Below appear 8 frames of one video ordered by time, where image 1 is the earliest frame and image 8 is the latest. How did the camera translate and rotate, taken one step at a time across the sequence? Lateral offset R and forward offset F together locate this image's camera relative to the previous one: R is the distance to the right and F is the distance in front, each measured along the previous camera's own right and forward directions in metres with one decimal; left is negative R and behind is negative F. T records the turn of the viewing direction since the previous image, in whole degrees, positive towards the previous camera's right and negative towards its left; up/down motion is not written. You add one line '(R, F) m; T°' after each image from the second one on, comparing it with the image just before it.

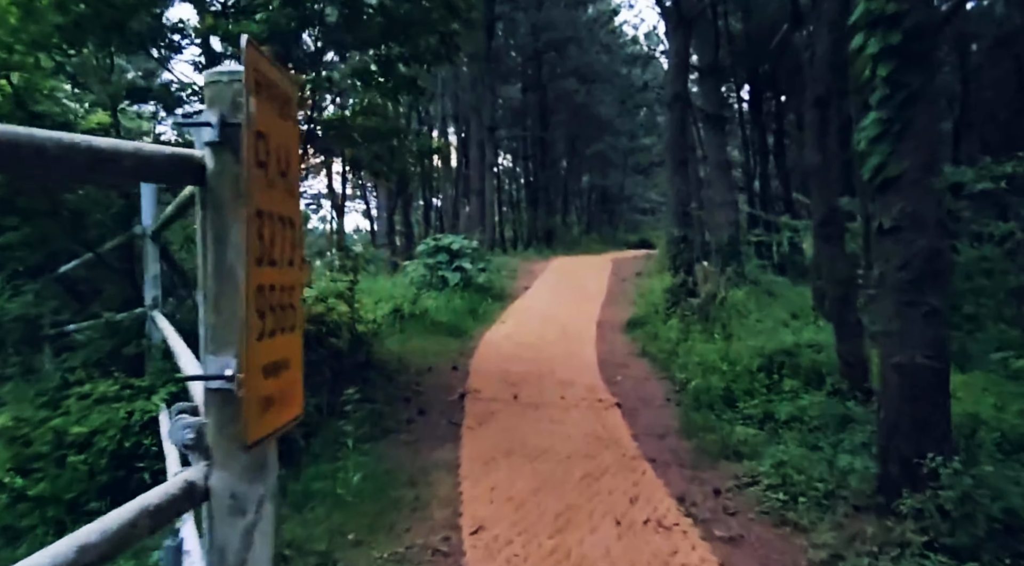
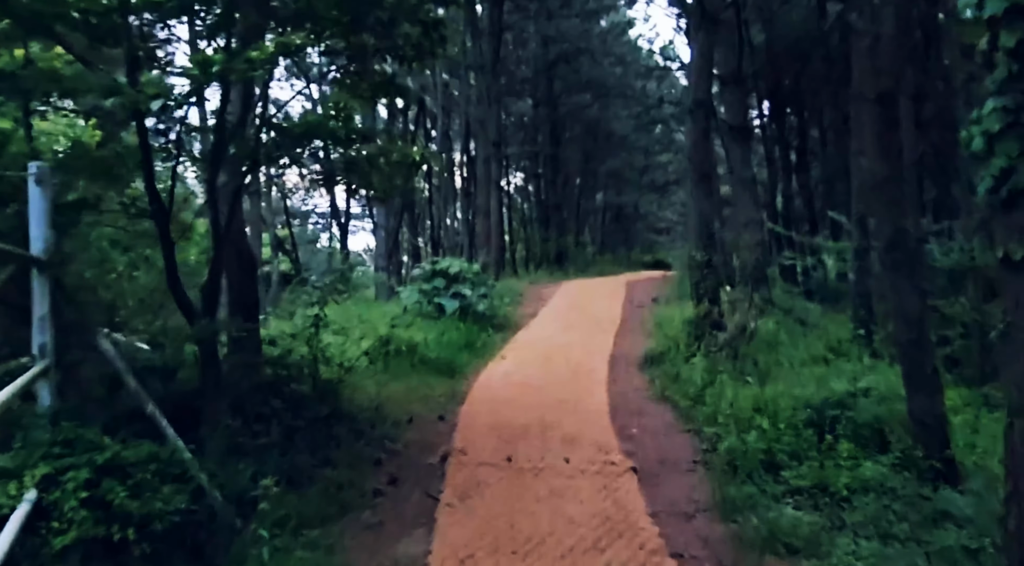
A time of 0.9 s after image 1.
(+0.2, +1.4) m; -1°
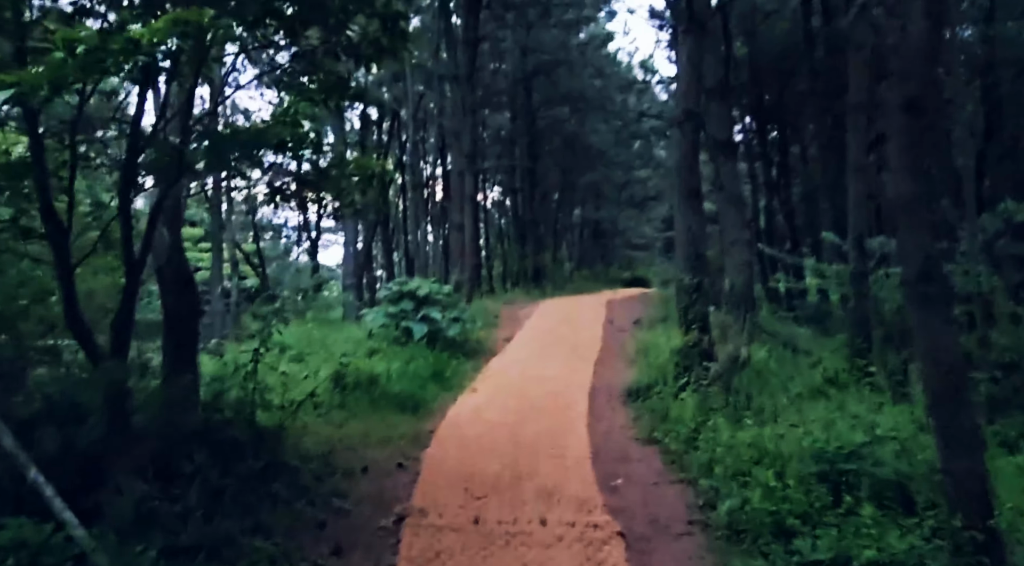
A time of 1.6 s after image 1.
(+0.1, +0.9) m; +2°
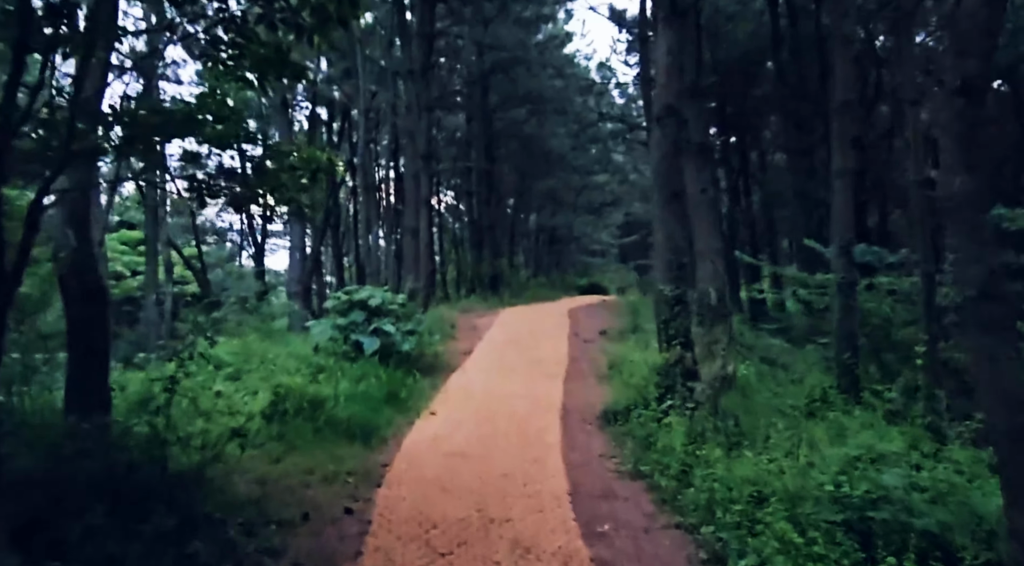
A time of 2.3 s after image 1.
(-0.1, +1.0) m; +4°
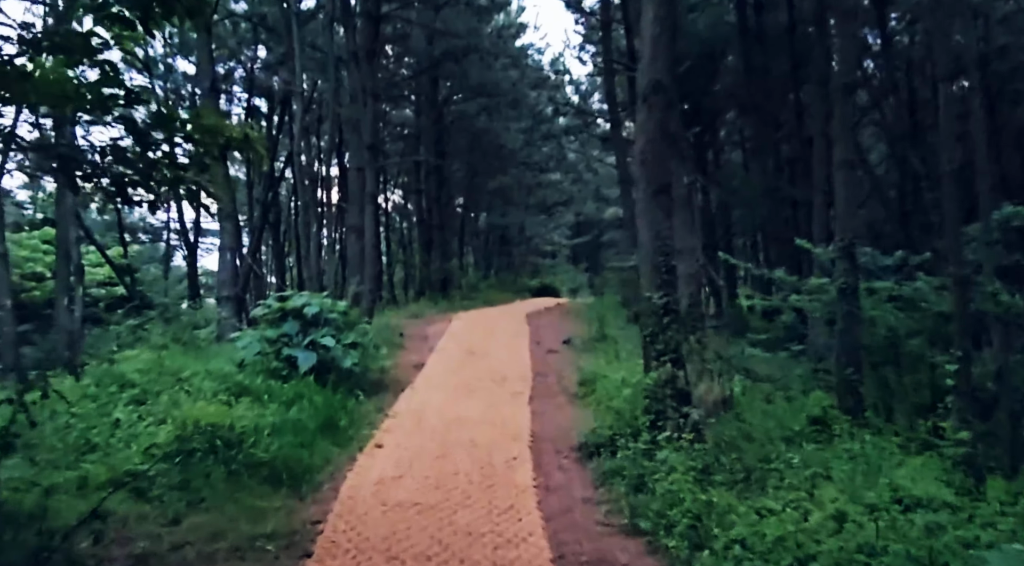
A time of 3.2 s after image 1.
(-0.1, +1.4) m; +4°
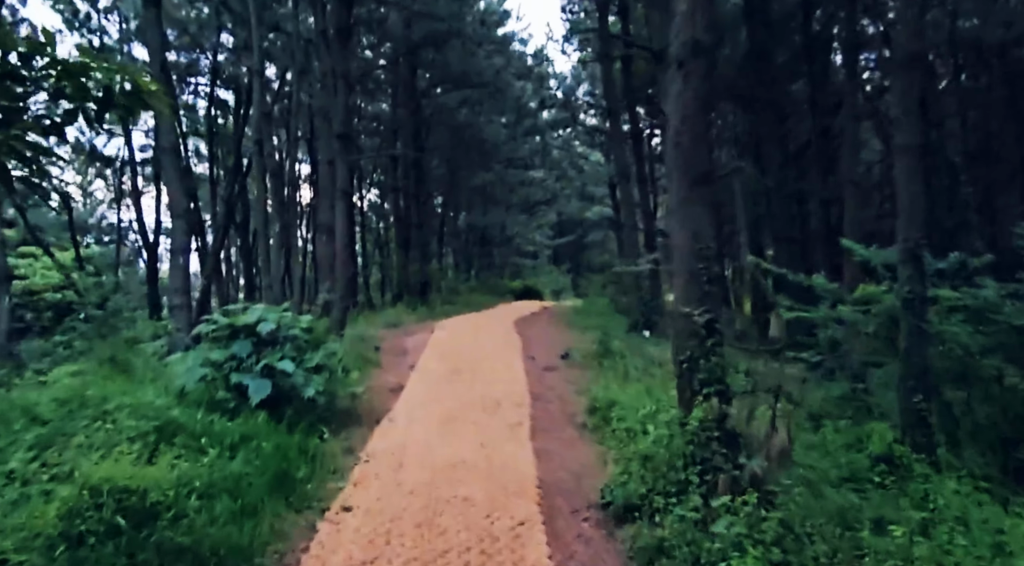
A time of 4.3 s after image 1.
(-0.2, +1.6) m; +2°
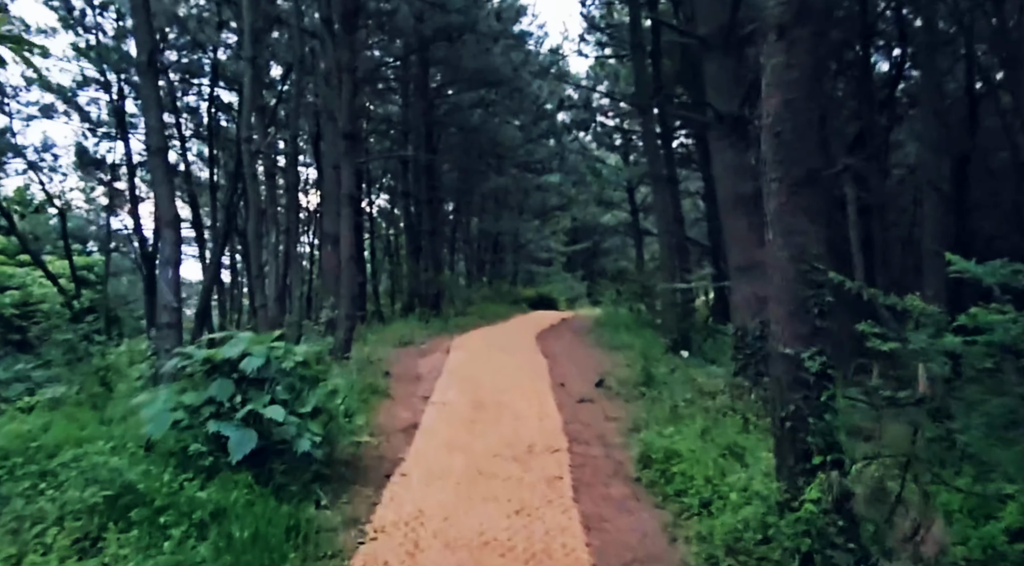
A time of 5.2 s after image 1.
(-0.3, +1.4) m; -1°
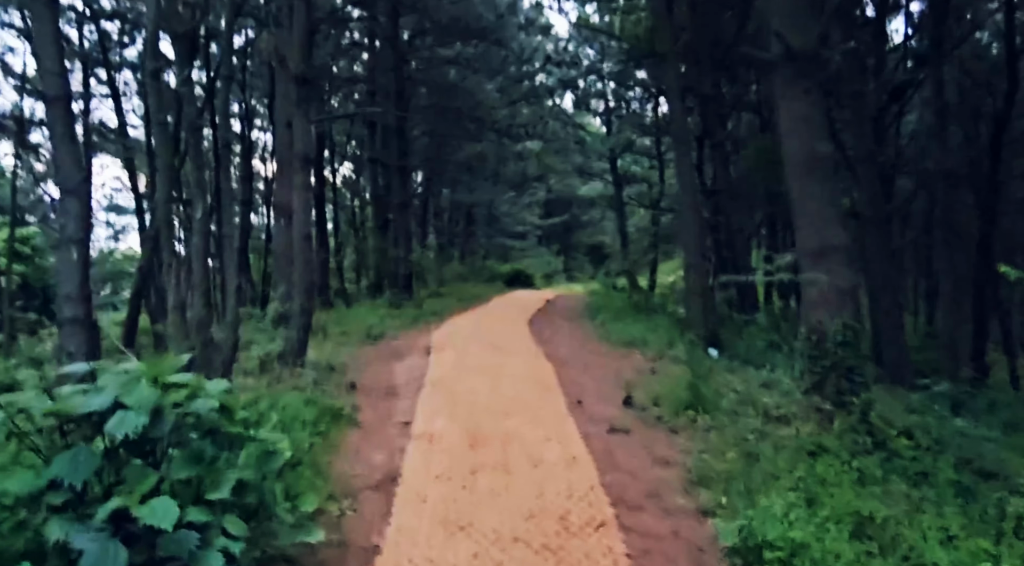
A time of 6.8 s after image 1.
(-0.5, +2.5) m; +3°
